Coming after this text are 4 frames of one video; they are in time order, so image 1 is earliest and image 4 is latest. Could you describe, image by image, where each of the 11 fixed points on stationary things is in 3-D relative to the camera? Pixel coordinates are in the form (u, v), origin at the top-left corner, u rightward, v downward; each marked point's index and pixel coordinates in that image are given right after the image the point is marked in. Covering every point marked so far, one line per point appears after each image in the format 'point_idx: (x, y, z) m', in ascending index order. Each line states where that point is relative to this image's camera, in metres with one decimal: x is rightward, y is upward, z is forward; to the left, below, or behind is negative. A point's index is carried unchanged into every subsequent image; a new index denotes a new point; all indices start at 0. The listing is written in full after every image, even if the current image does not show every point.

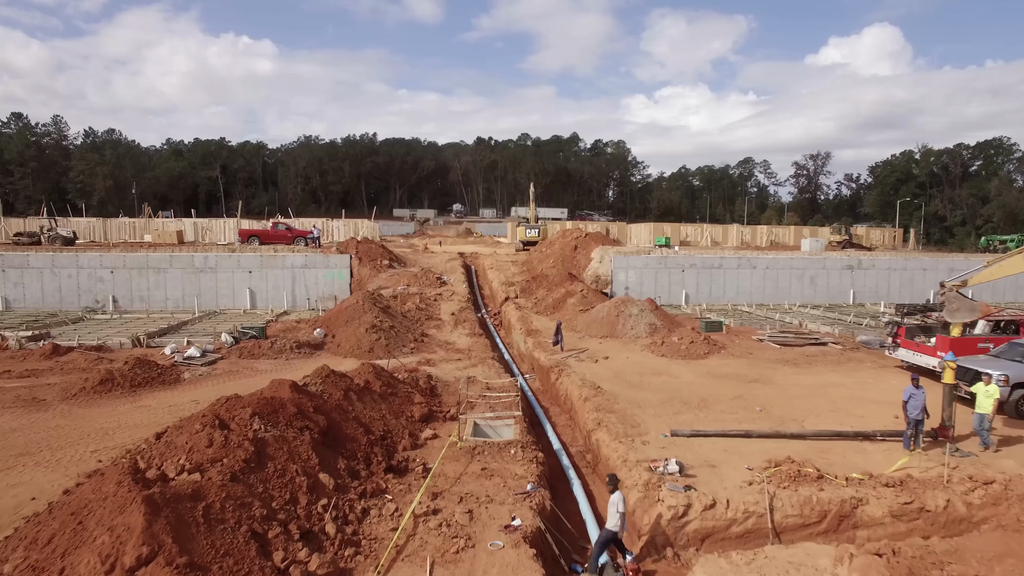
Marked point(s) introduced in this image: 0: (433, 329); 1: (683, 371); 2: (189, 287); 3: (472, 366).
0: (-1.7, -0.9, +16.1) m
1: (+2.9, -1.4, +12.2) m
2: (-8.7, 0.0, +19.7) m
3: (-0.7, -1.4, +12.9) m
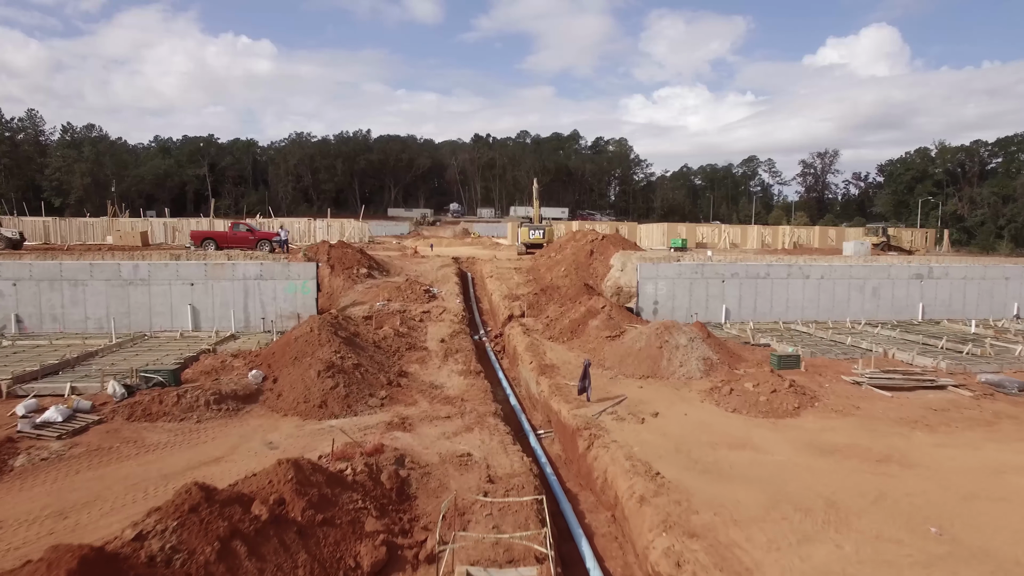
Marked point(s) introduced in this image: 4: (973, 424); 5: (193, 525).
0: (-1.6, -1.3, +12.2) m
1: (+3.0, -1.8, +8.4) m
2: (-8.6, -0.3, +15.8) m
3: (-0.6, -1.8, +9.0) m
4: (+5.7, -1.7, +9.0) m
5: (-2.0, -1.4, +4.5) m
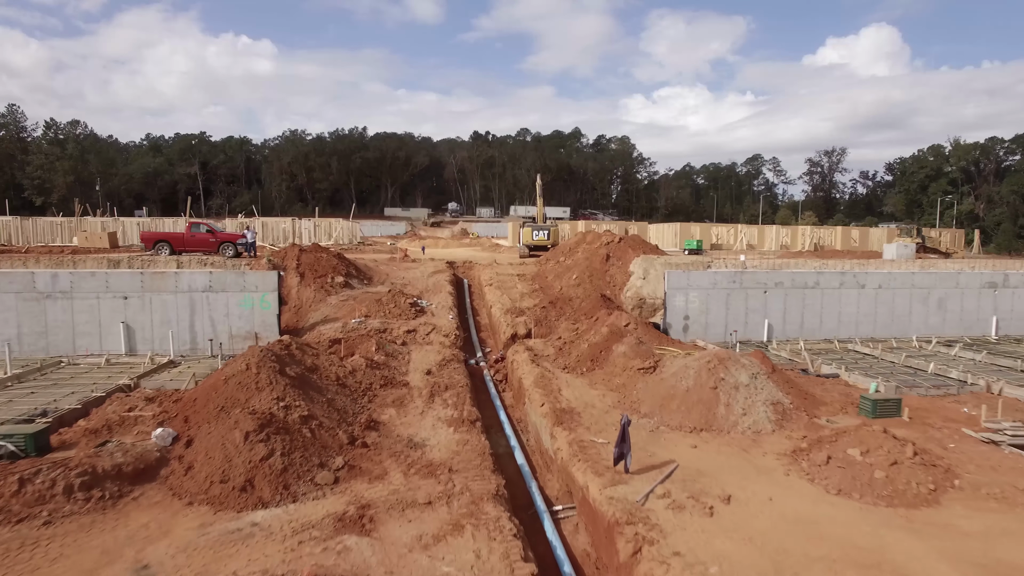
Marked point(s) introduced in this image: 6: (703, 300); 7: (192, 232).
0: (-1.5, -1.6, +9.3) m
1: (+3.1, -2.0, +5.4) m
2: (-8.5, -0.6, +12.9) m
3: (-0.5, -2.0, +6.0) m
4: (+5.7, -2.0, +6.1) m
5: (-1.9, -1.7, +1.6) m
6: (+4.1, -0.2, +15.6) m
7: (-7.9, +1.4, +18.2) m
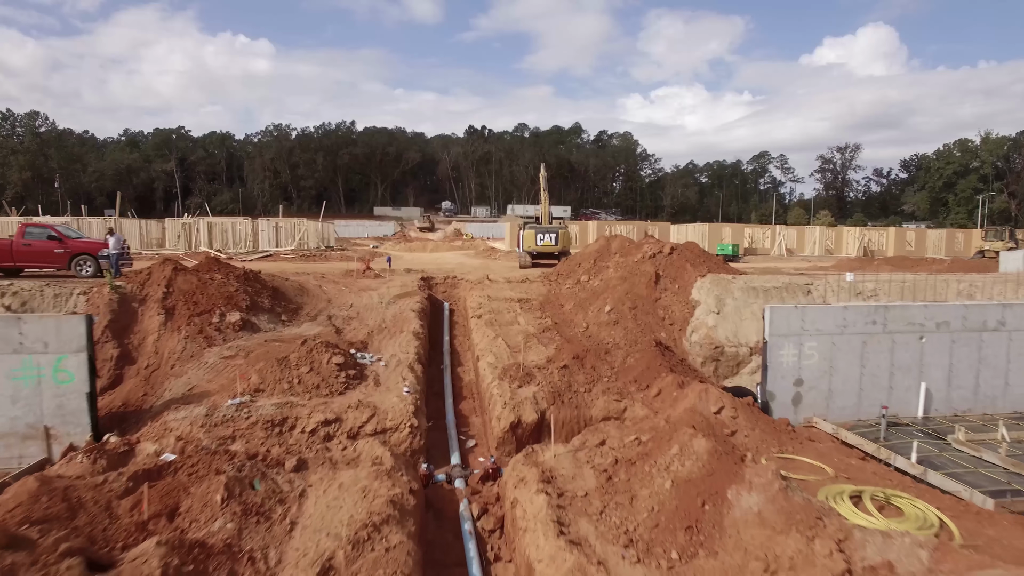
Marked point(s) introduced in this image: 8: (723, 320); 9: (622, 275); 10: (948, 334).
0: (-1.5, -2.2, +3.1) m
1: (+3.1, -2.6, -0.7) m
2: (-8.5, -1.2, +6.7) m
3: (-0.5, -2.6, -0.1) m
4: (+5.8, -2.5, 0.0) m
5: (-1.8, -2.3, -4.6) m
6: (+4.1, -0.8, +9.5) m
7: (-7.9, +0.8, +12.0) m
8: (+3.1, -0.4, +10.7) m
9: (+1.9, +0.2, +12.3) m
10: (+5.9, -0.6, +9.8) m
